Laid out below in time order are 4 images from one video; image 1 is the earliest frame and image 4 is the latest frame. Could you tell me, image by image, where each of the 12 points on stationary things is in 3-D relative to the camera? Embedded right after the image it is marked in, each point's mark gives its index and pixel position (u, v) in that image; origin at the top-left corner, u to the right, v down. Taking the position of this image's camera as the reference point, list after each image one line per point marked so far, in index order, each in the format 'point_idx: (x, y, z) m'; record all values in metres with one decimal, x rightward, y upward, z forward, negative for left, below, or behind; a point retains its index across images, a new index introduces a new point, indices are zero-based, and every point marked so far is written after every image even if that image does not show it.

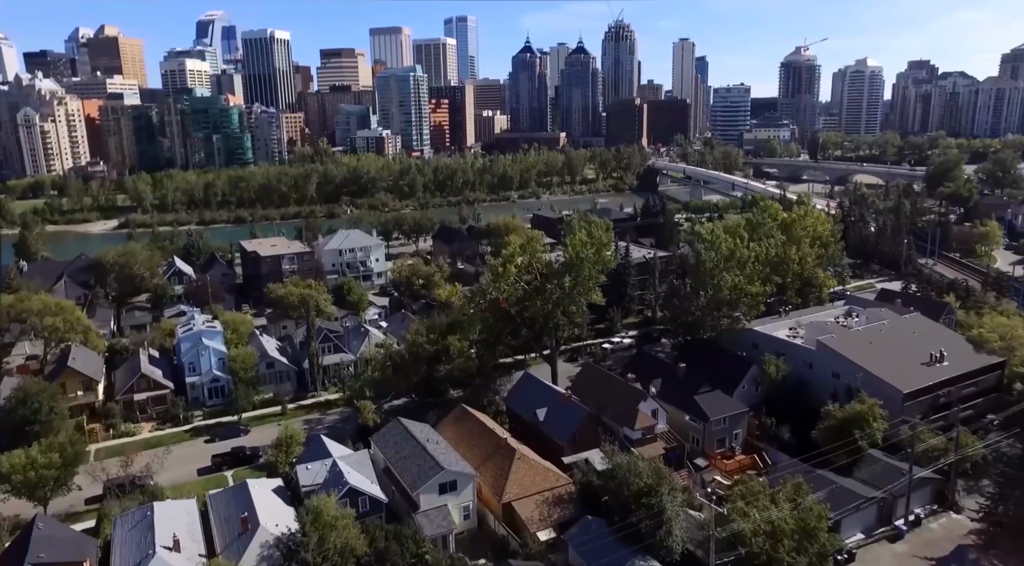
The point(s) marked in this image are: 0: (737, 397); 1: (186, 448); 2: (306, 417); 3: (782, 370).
0: (+4.8, -2.4, +15.8) m
1: (-6.9, -3.5, +15.8) m
2: (-4.8, -3.1, +17.4) m
3: (+5.8, -1.9, +15.9) m
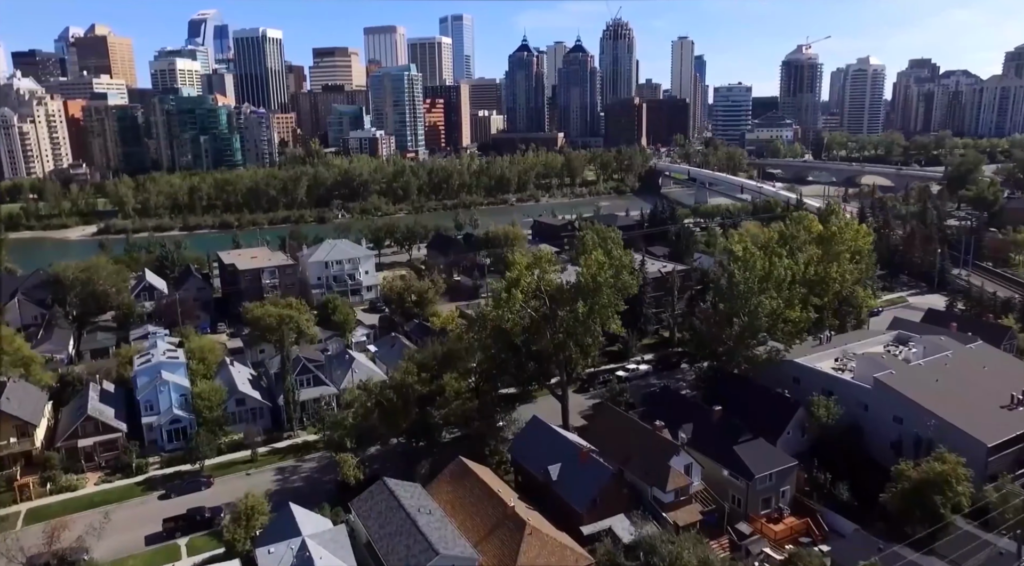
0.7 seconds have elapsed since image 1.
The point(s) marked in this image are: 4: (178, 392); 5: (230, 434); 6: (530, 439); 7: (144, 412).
0: (+4.9, -2.9, +13.5) m
1: (-6.8, -4.1, +13.4) m
2: (-4.7, -3.7, +15.1) m
3: (+5.9, -2.4, +13.6) m
4: (-7.2, -2.3, +16.1) m
5: (-6.1, -3.3, +16.1) m
6: (+0.3, -2.8, +13.4) m
7: (-7.8, -2.7, +15.8) m
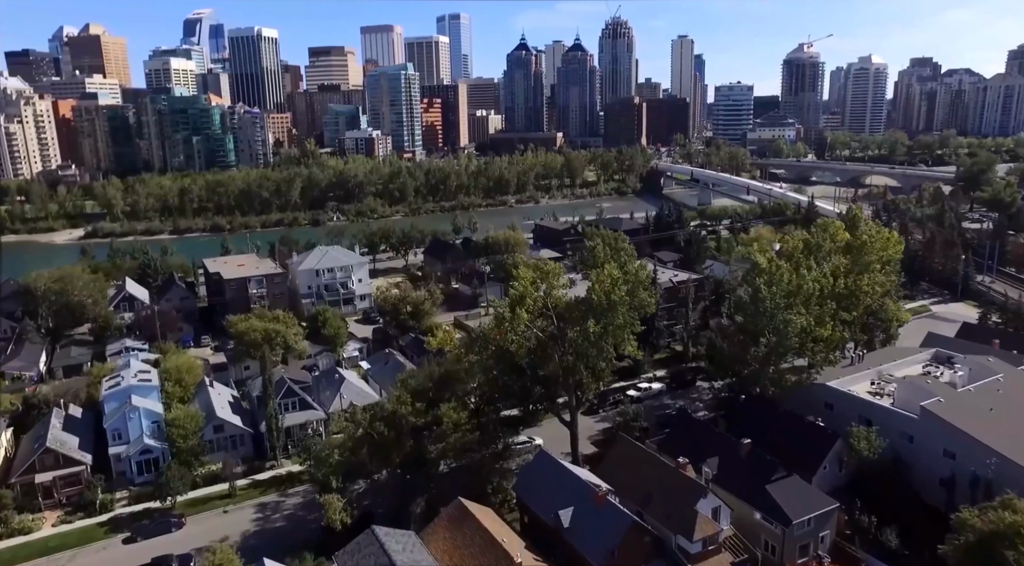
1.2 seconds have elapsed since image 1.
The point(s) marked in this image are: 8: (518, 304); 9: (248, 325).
0: (+5.0, -3.2, +12.1) m
1: (-6.7, -4.4, +12.0) m
2: (-4.6, -4.0, +13.6) m
3: (+6.0, -2.7, +12.2) m
4: (-7.1, -2.7, +14.6) m
5: (-6.0, -3.6, +14.7) m
6: (+0.4, -3.1, +12.0) m
7: (-7.7, -3.1, +14.4) m
8: (+0.1, -0.4, +13.7) m
9: (-6.7, -1.1, +18.9) m
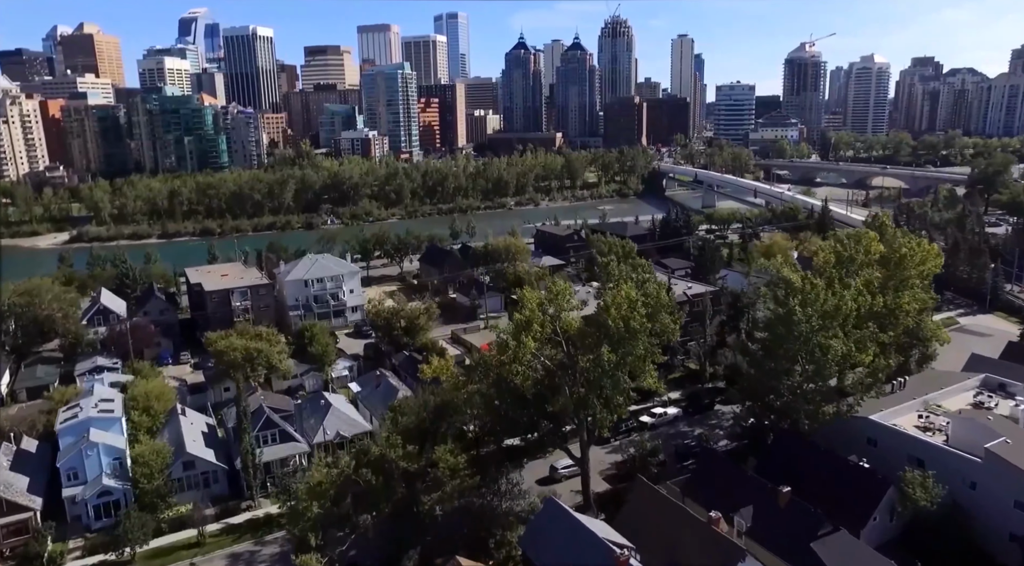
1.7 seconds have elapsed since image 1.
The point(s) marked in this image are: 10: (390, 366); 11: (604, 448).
0: (+5.0, -3.6, +10.6) m
1: (-6.6, -4.7, +10.4) m
2: (-4.6, -4.4, +12.1) m
3: (+6.0, -3.0, +10.7) m
4: (-7.0, -3.0, +13.1) m
5: (-5.9, -3.9, +13.1) m
6: (+0.5, -3.4, +10.4) m
7: (-7.7, -3.4, +12.8) m
8: (+0.2, -0.7, +12.1) m
9: (-6.6, -1.4, +17.3) m
10: (-3.1, -2.1, +18.9) m
11: (+1.8, -3.3, +14.9) m
